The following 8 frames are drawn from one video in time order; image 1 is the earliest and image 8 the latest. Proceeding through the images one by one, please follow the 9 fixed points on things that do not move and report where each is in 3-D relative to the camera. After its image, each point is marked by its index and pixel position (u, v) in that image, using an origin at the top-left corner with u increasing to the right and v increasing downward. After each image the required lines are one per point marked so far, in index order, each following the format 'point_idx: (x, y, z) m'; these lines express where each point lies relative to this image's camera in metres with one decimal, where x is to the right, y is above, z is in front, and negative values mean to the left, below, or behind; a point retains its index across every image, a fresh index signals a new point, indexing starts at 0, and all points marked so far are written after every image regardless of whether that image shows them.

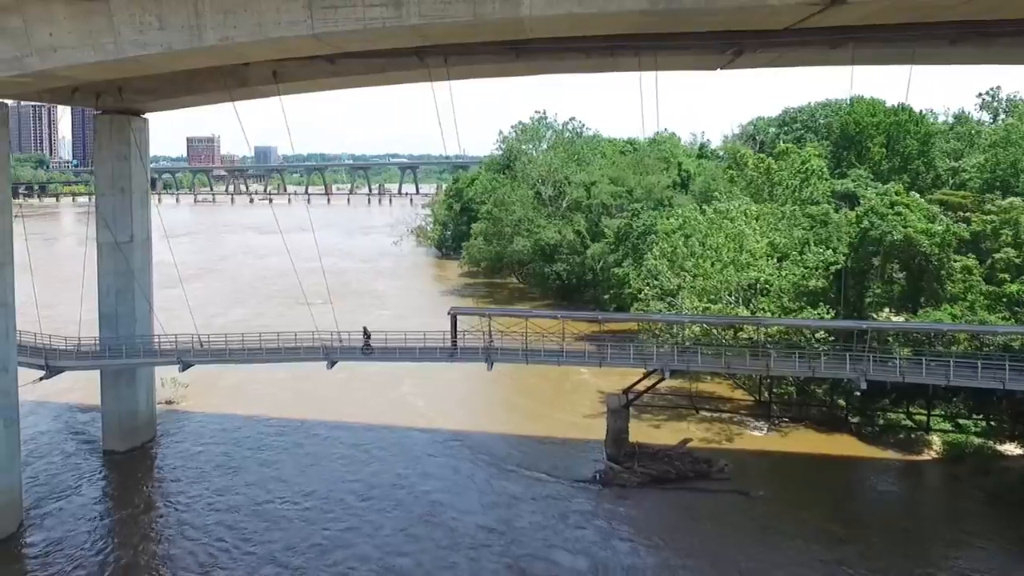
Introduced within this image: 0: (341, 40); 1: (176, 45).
0: (-3.4, +4.8, +14.2) m
1: (-6.7, +4.8, +14.4) m
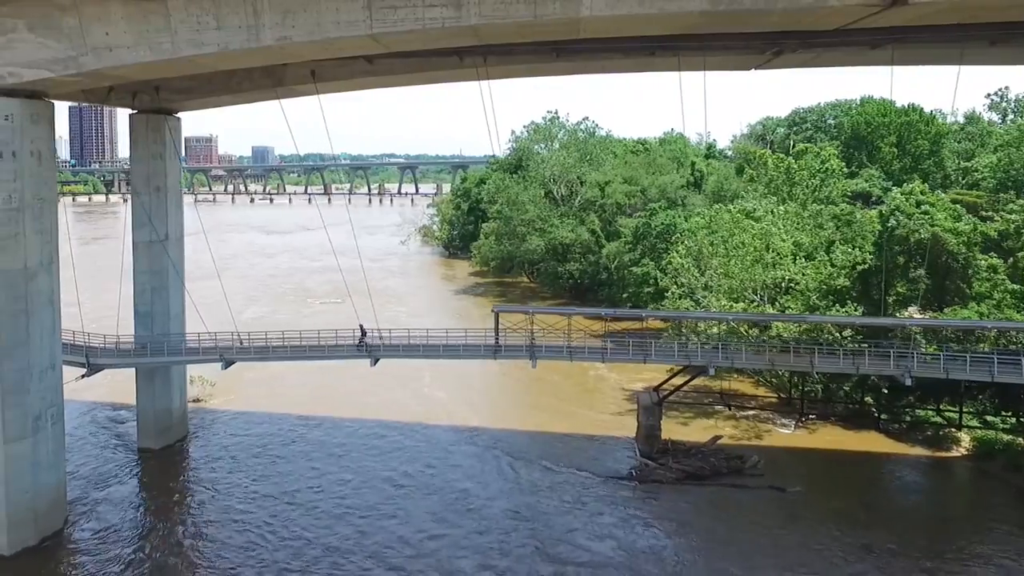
0: (-2.3, +4.9, +14.4) m
1: (-5.6, +4.9, +14.6) m
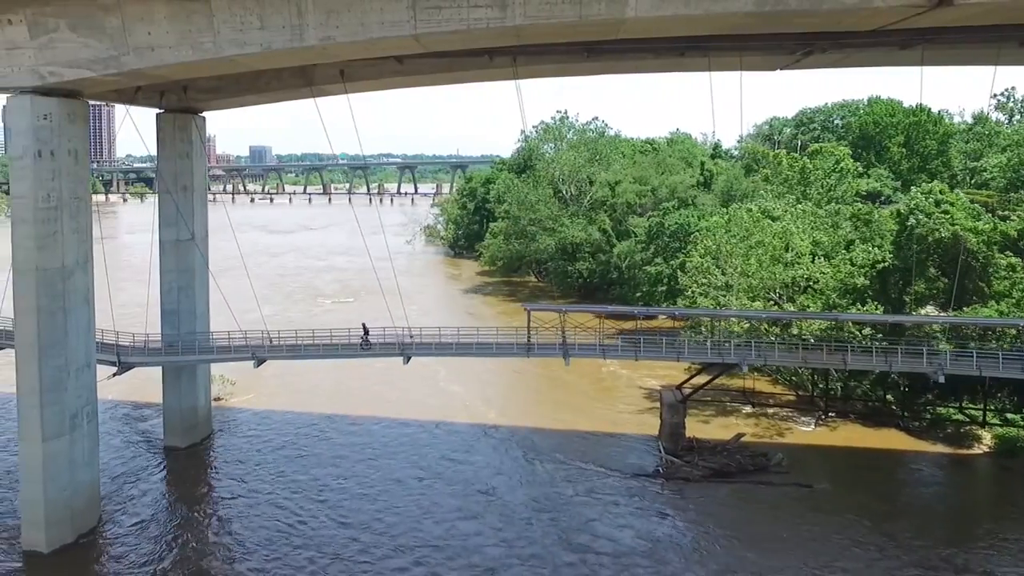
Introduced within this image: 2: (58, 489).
0: (-1.5, +4.9, +14.5) m
1: (-4.8, +4.9, +14.7) m
2: (-10.6, -4.7, +17.0) m
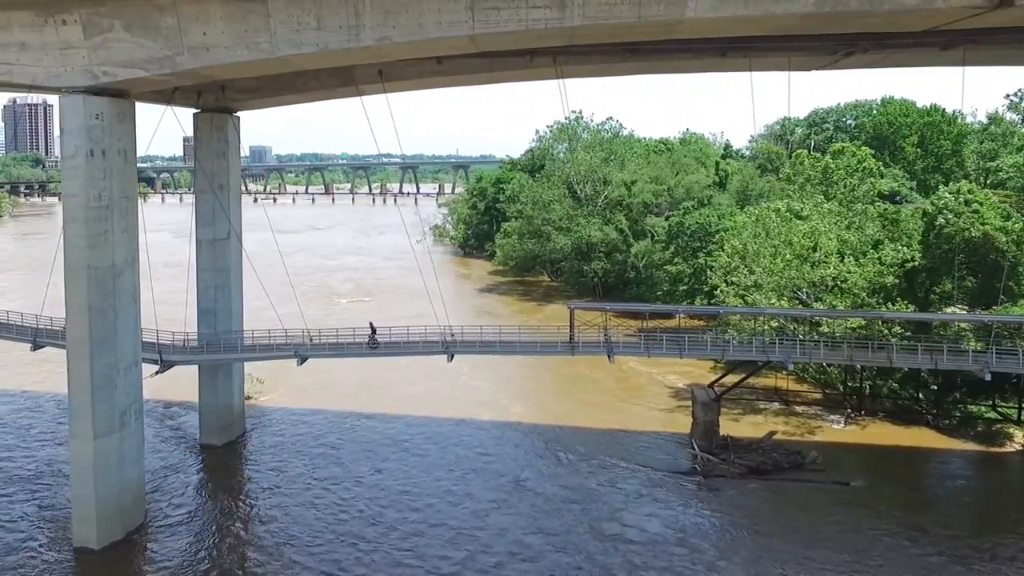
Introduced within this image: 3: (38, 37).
0: (-0.4, +5.0, +14.6) m
1: (-3.6, +4.9, +14.8) m
2: (-9.5, -4.7, +17.1) m
3: (-10.4, +5.5, +16.0) m
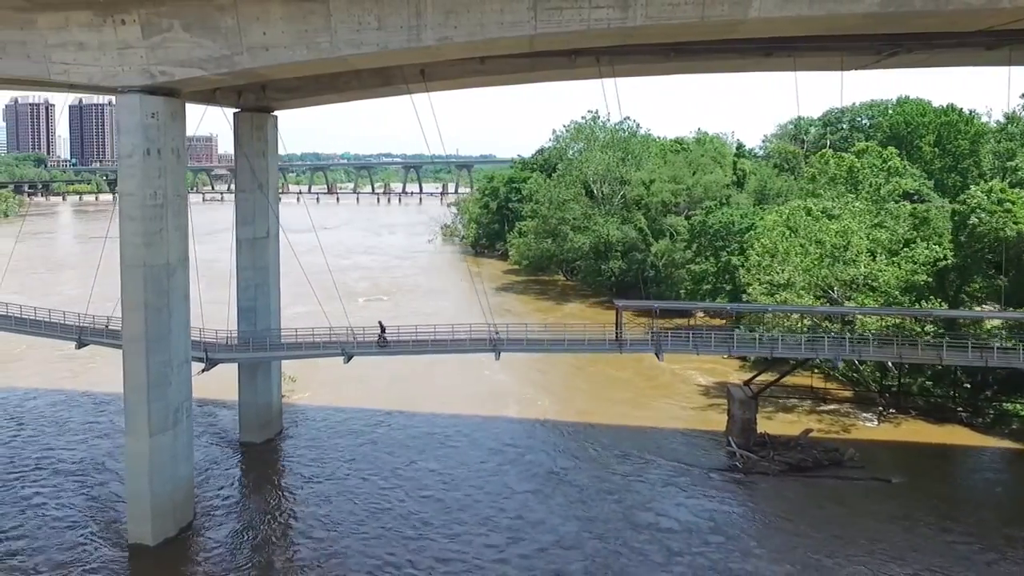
0: (+0.8, +5.0, +14.8) m
1: (-2.4, +5.0, +14.9) m
2: (-8.3, -4.6, +17.2) m
3: (-9.2, +5.6, +16.1) m
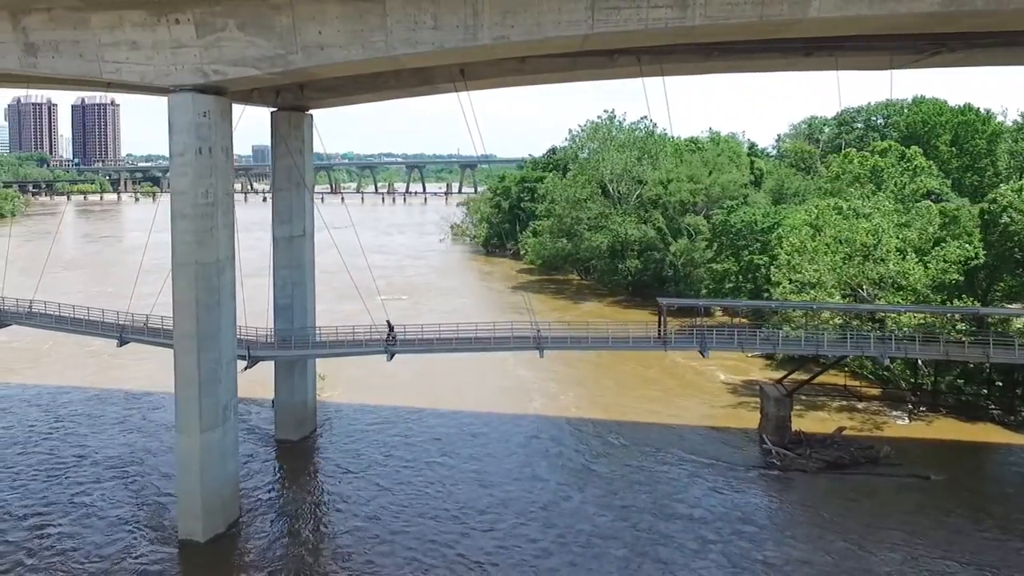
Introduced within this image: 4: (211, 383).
0: (+2.0, +5.1, +14.9) m
1: (-1.3, +5.0, +15.0) m
2: (-7.2, -4.6, +17.4) m
3: (-8.1, +5.6, +16.2) m
4: (-7.1, -2.2, +17.1) m
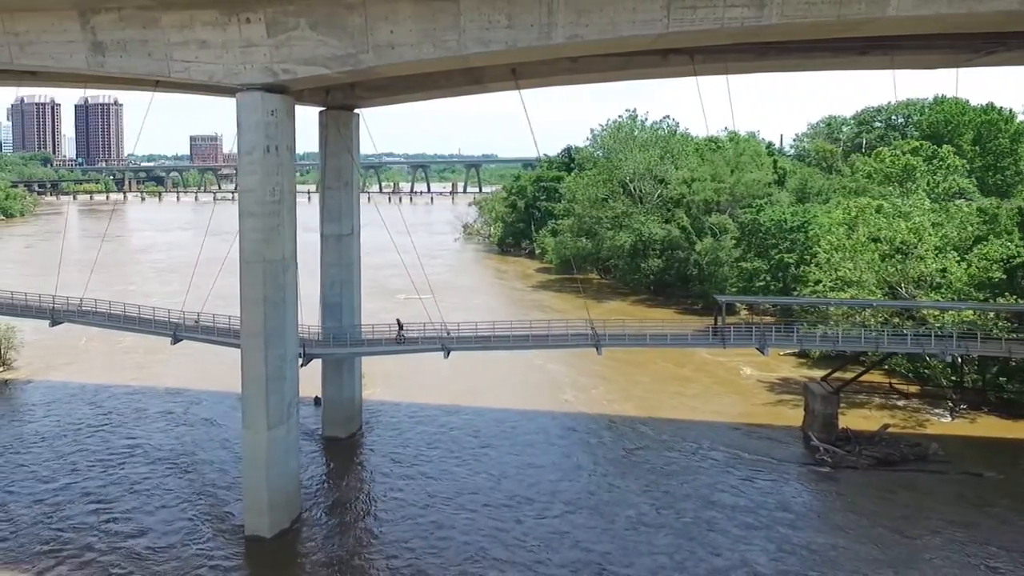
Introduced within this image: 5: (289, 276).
0: (+3.5, +5.1, +15.0) m
1: (+0.2, +5.1, +15.1) m
2: (-5.7, -4.5, +17.5) m
3: (-6.6, +5.7, +16.4) m
4: (-5.6, -2.2, +17.3) m
5: (-5.4, +0.3, +17.6) m
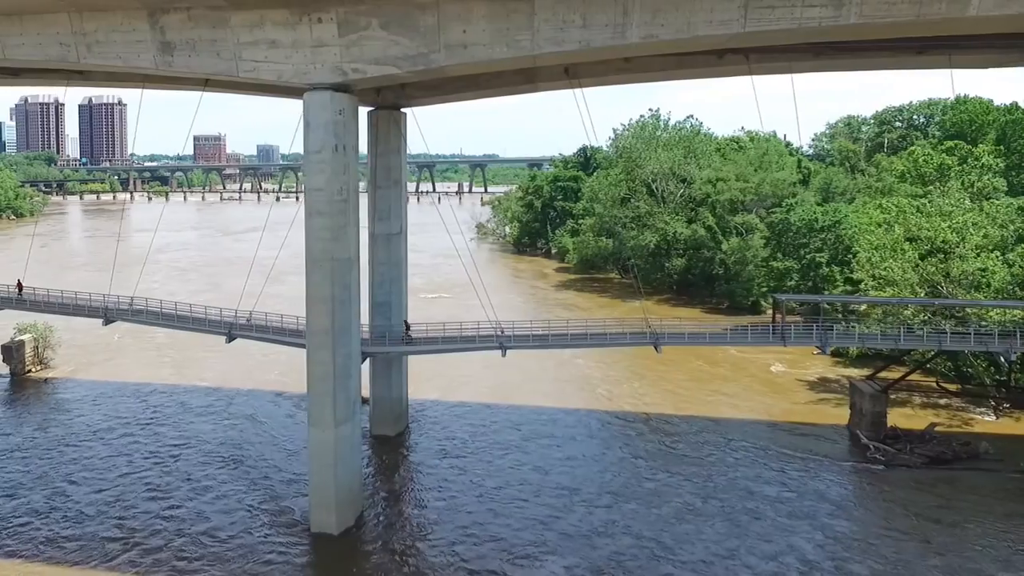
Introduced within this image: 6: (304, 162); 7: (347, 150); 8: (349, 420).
0: (+5.1, +5.2, +15.0) m
1: (+1.8, +5.1, +15.2) m
2: (-4.1, -4.5, +17.6) m
3: (-5.0, +5.7, +16.4) m
4: (-4.0, -2.1, +17.3) m
5: (-3.8, +0.3, +17.7) m
6: (-4.8, +2.9, +16.7) m
7: (-3.9, +3.2, +17.2) m
8: (-4.0, -3.2, +17.6) m
